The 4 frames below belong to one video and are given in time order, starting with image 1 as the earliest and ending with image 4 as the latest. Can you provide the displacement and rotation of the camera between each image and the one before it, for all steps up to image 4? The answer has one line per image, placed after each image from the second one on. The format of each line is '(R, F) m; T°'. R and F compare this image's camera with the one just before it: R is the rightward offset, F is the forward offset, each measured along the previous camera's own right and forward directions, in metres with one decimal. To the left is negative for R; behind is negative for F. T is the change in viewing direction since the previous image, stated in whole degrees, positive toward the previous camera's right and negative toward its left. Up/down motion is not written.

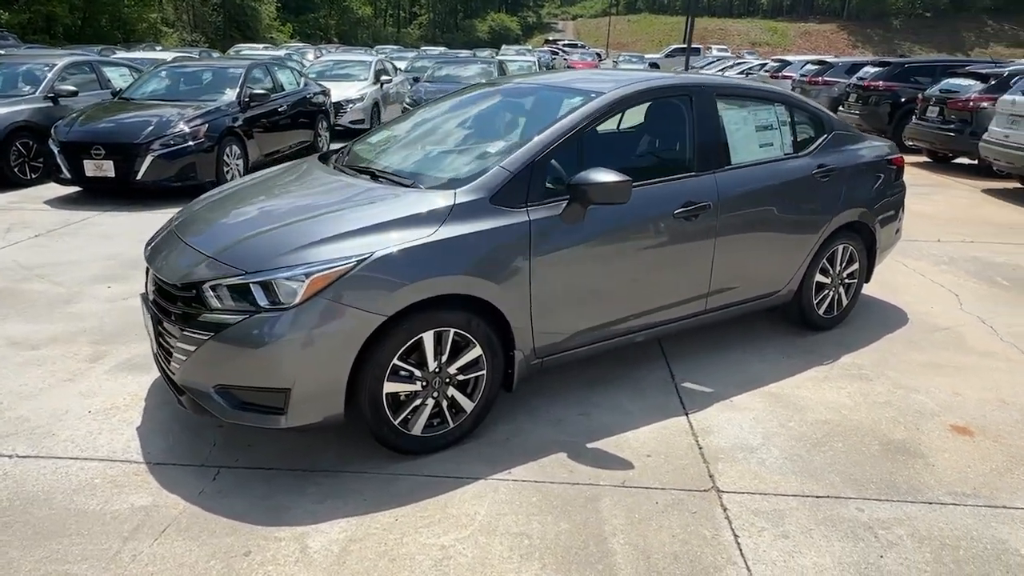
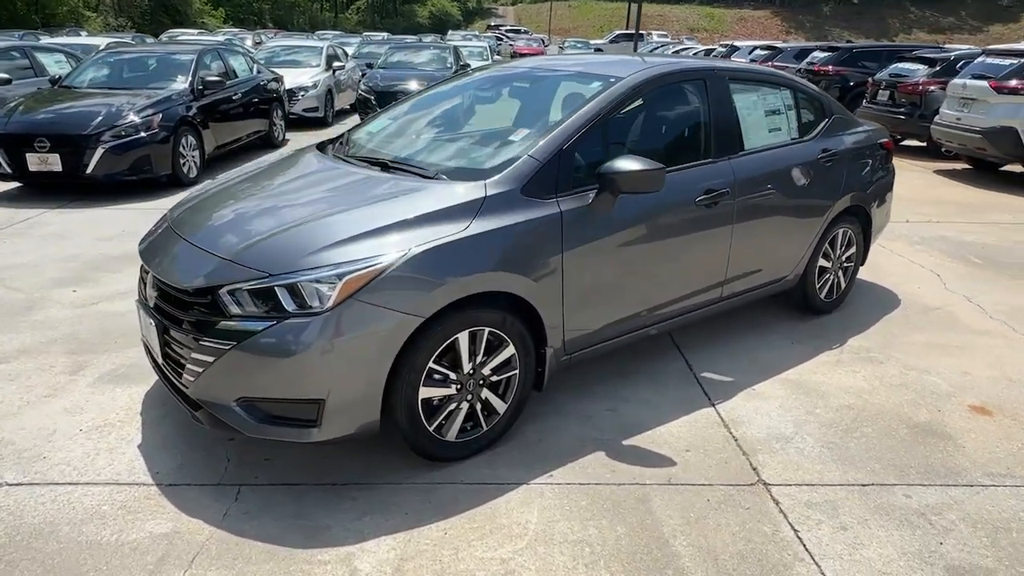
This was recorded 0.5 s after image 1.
(-0.4, +0.2) m; +5°
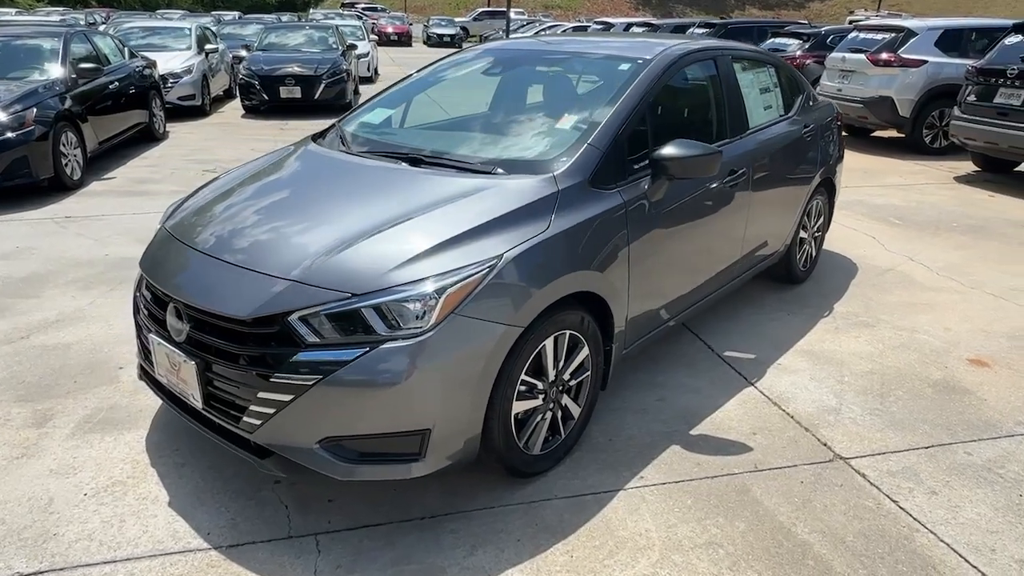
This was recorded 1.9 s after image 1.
(-0.8, +0.3) m; +11°
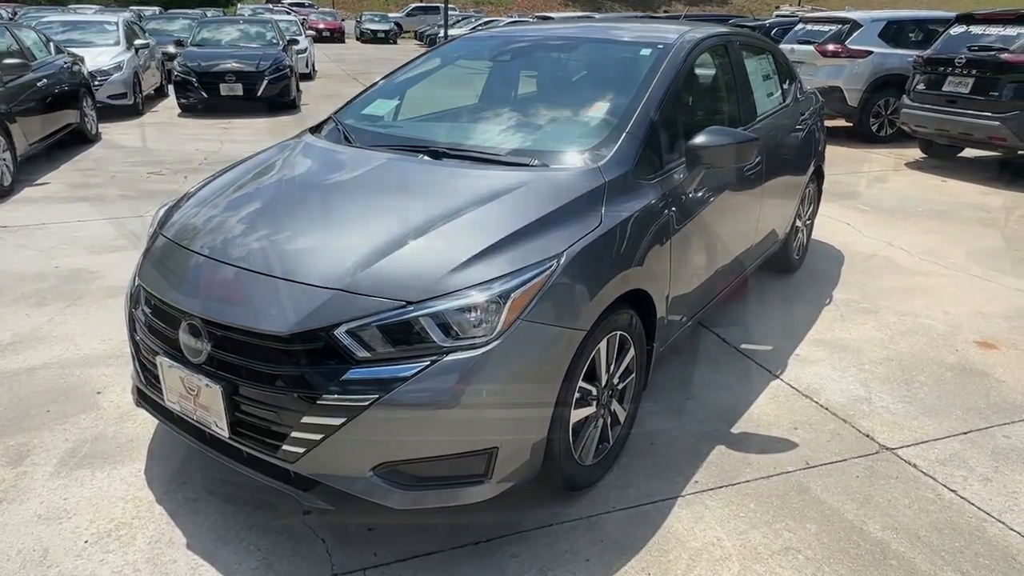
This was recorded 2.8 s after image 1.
(-0.4, +0.2) m; +5°
